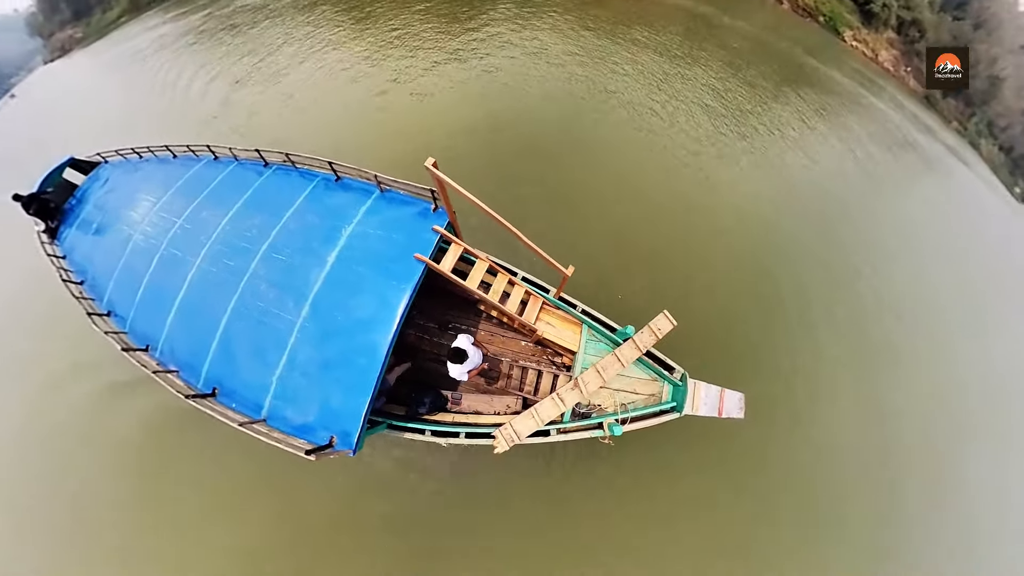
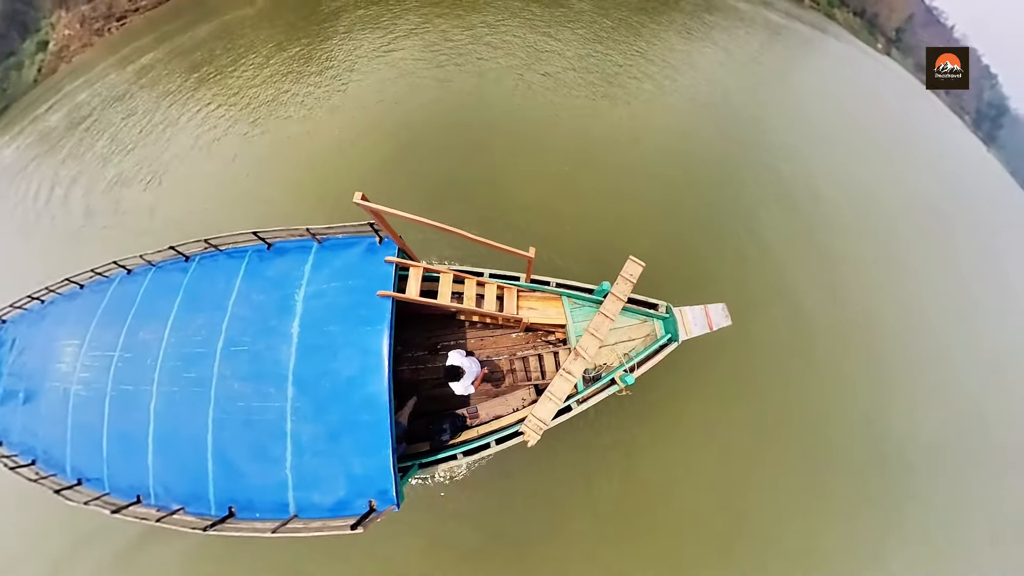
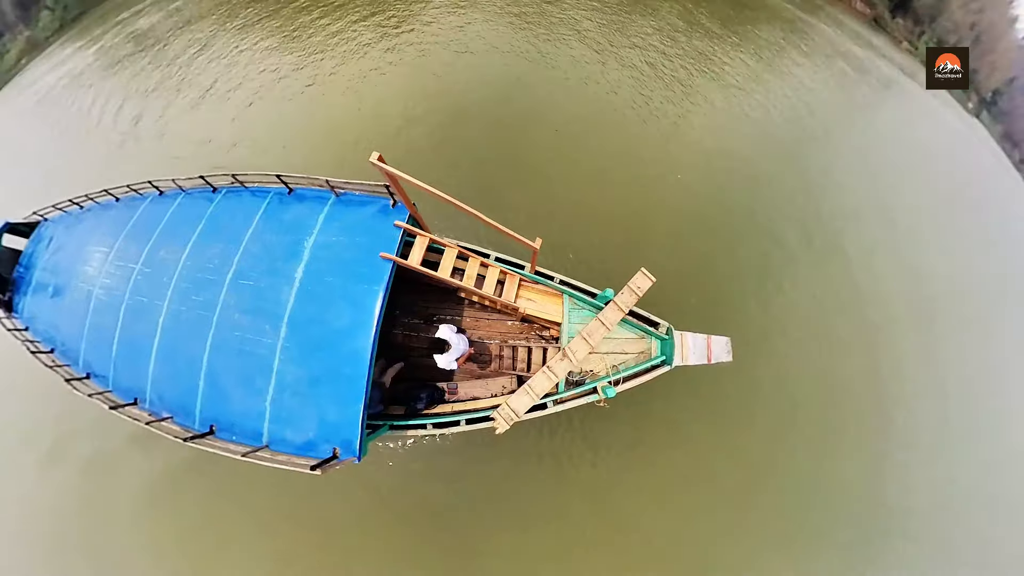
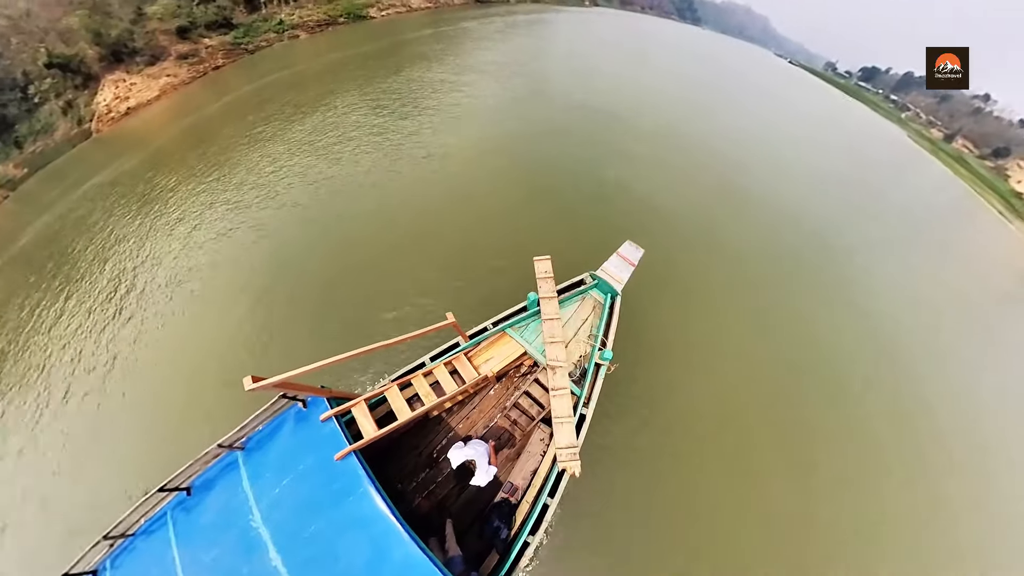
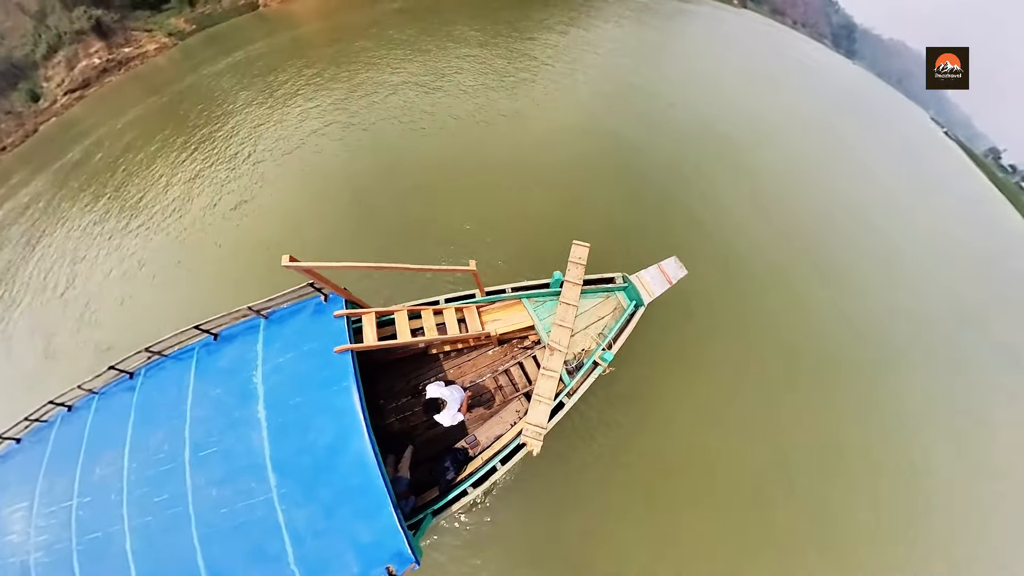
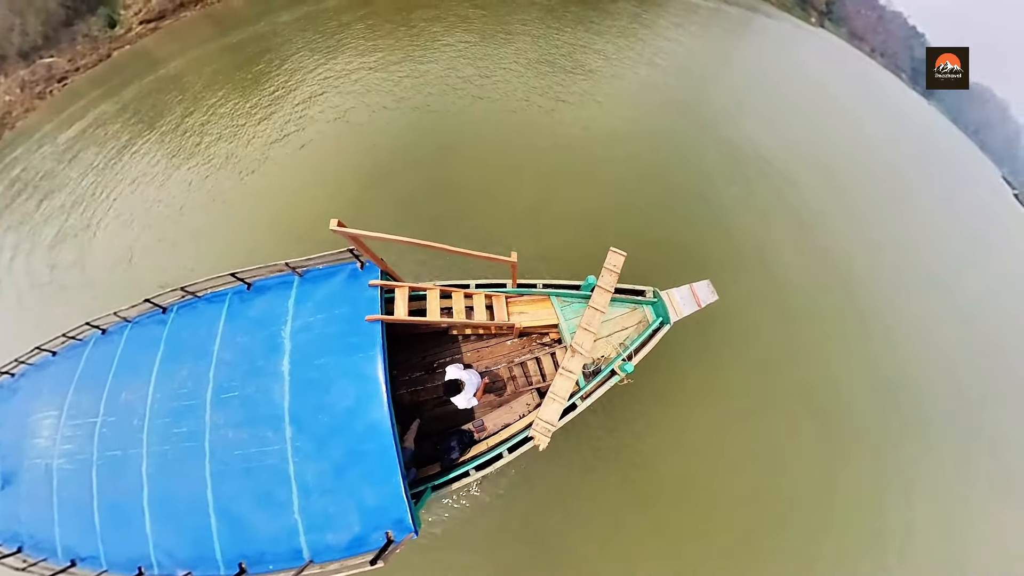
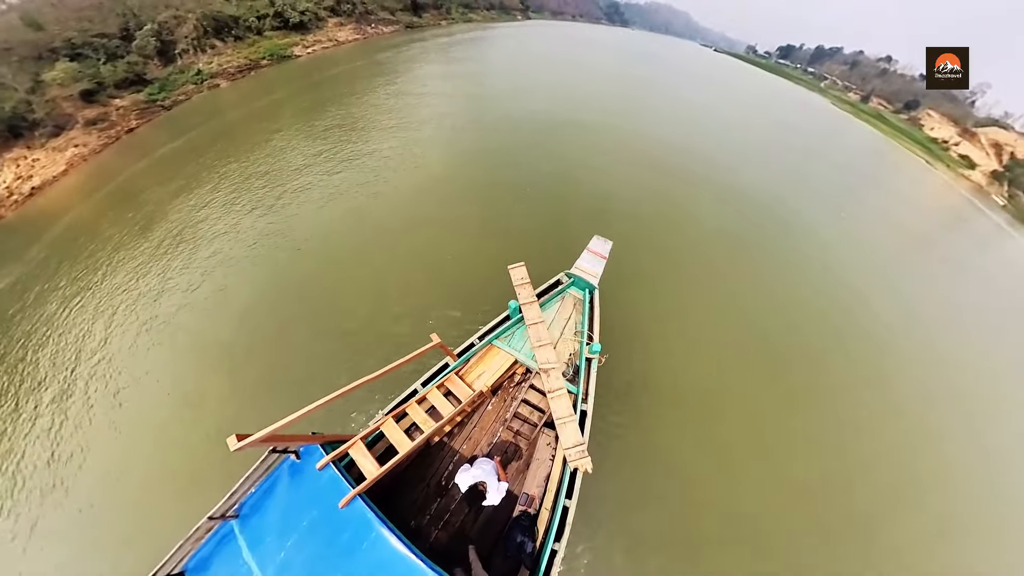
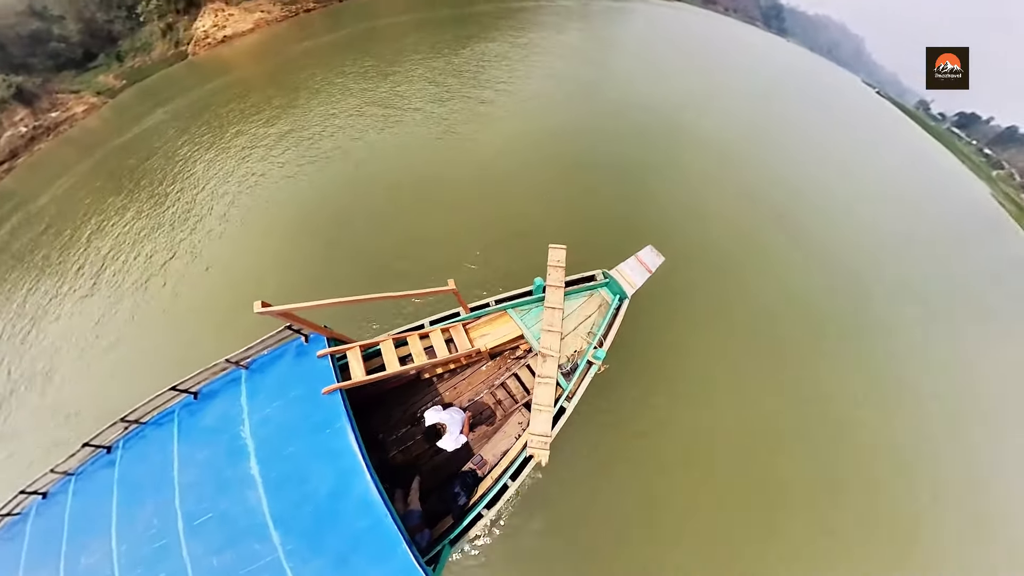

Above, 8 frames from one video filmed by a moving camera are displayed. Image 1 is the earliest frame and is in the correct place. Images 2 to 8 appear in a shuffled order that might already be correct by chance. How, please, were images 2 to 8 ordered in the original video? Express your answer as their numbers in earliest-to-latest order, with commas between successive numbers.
3, 2, 6, 5, 8, 4, 7
